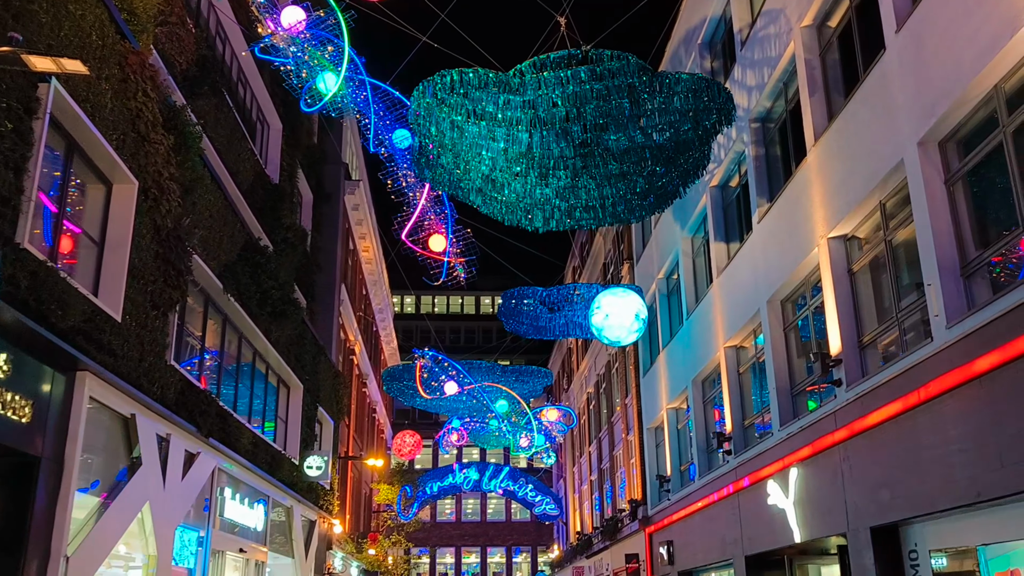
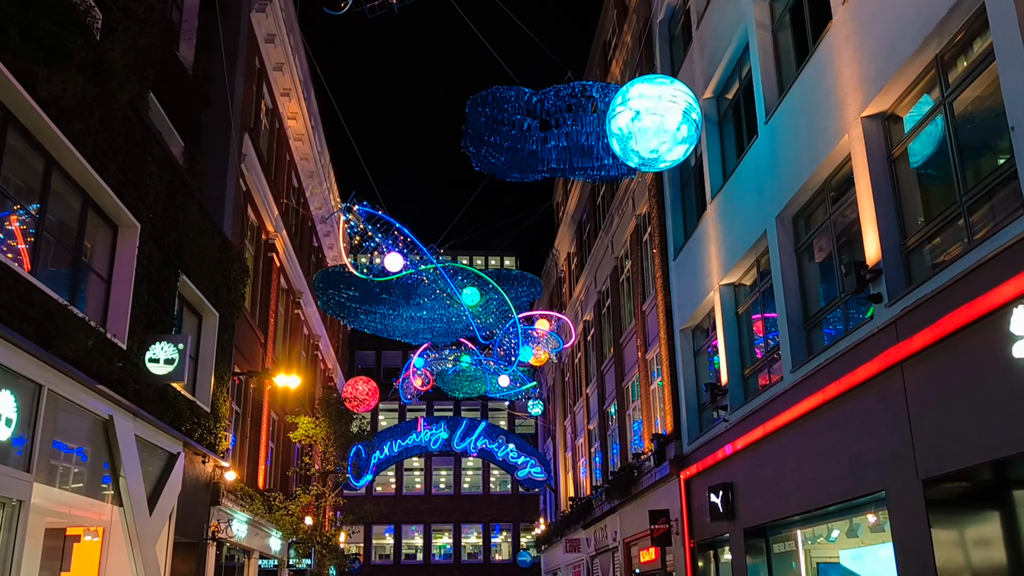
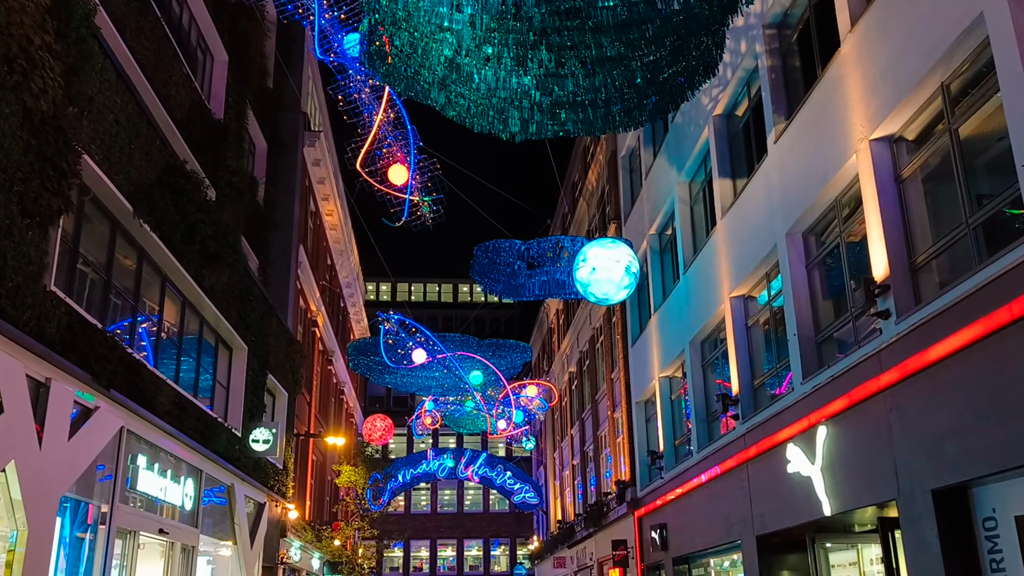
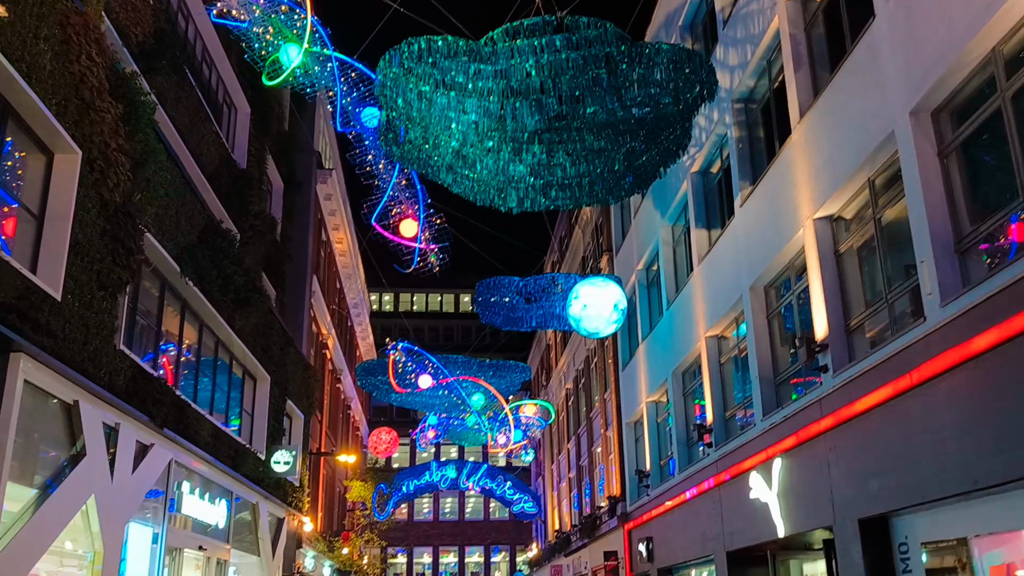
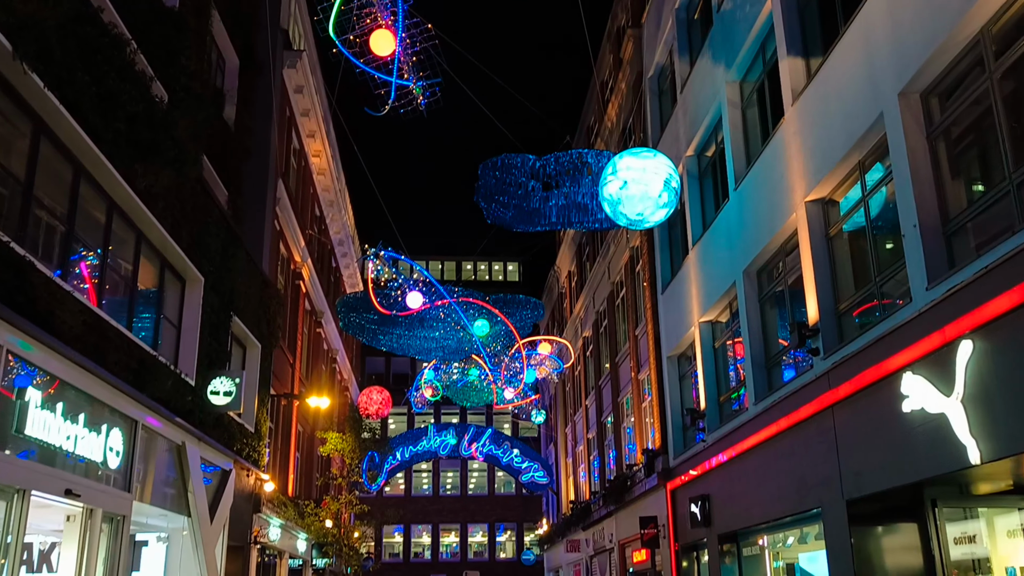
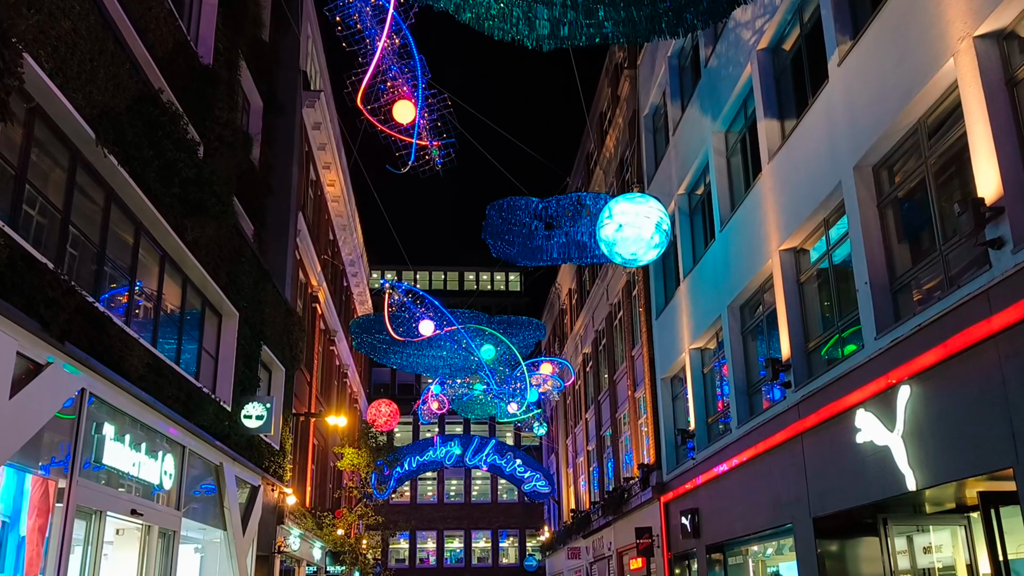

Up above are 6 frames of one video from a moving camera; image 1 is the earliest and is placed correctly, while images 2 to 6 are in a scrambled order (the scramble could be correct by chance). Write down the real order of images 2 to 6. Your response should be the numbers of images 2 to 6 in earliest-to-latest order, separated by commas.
4, 3, 6, 5, 2
